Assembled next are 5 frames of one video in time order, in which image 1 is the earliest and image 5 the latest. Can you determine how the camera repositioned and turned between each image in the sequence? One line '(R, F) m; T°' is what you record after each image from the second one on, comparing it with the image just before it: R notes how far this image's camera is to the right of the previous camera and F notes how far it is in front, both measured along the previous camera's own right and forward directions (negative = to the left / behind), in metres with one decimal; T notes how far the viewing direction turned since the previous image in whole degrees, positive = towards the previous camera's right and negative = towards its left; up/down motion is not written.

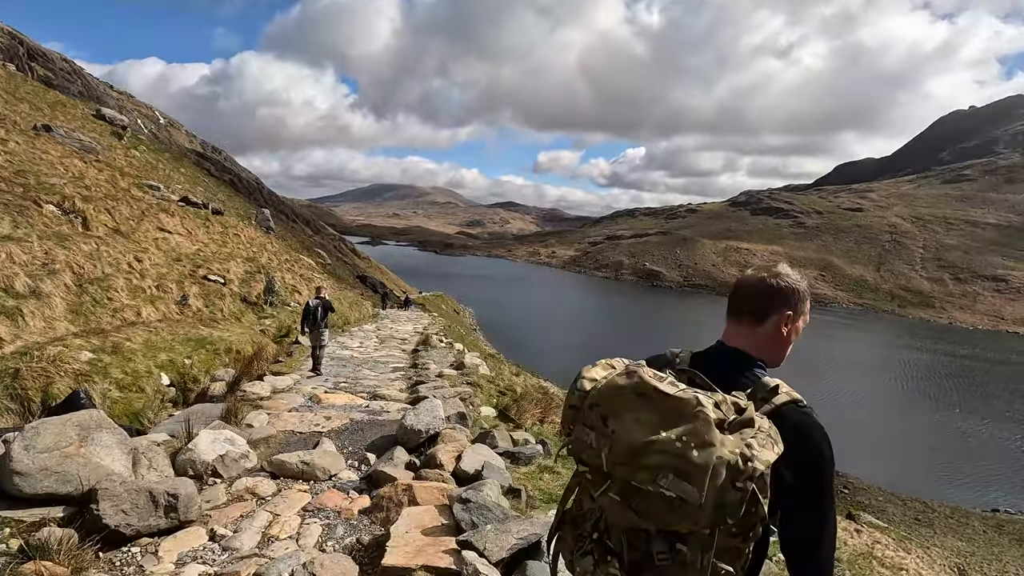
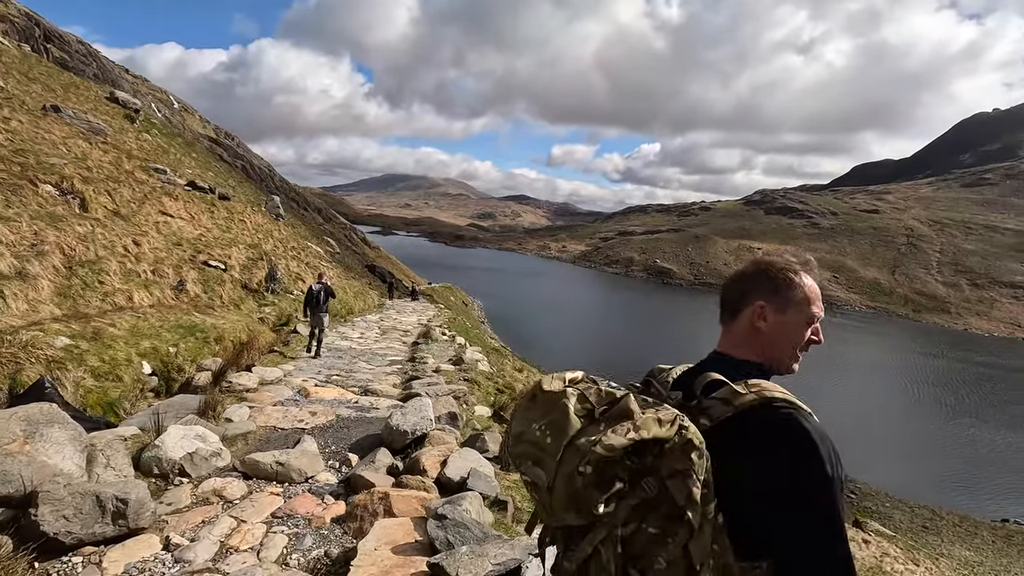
(+0.2, +0.5) m; -1°
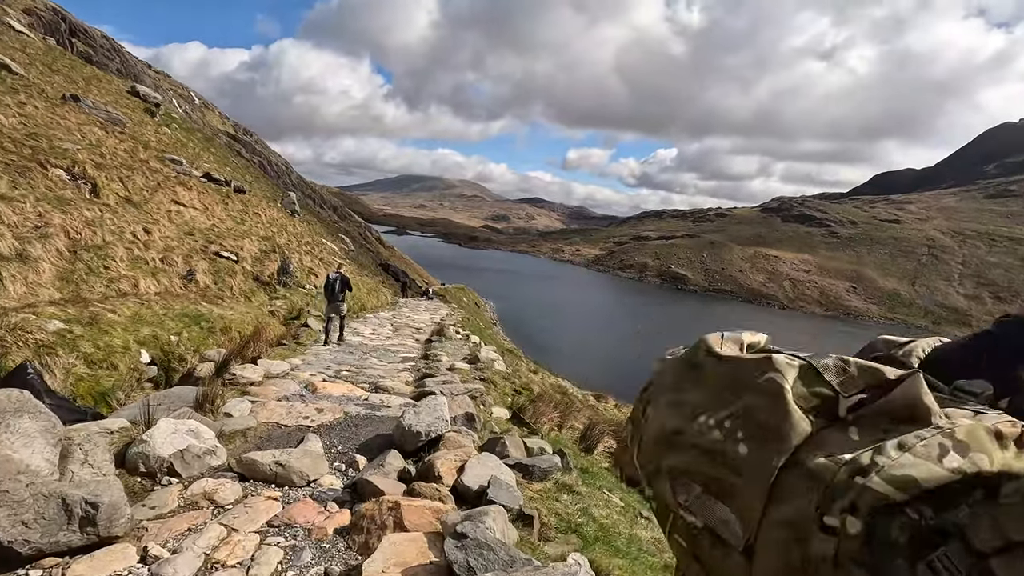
(-0.2, +0.7) m; -1°
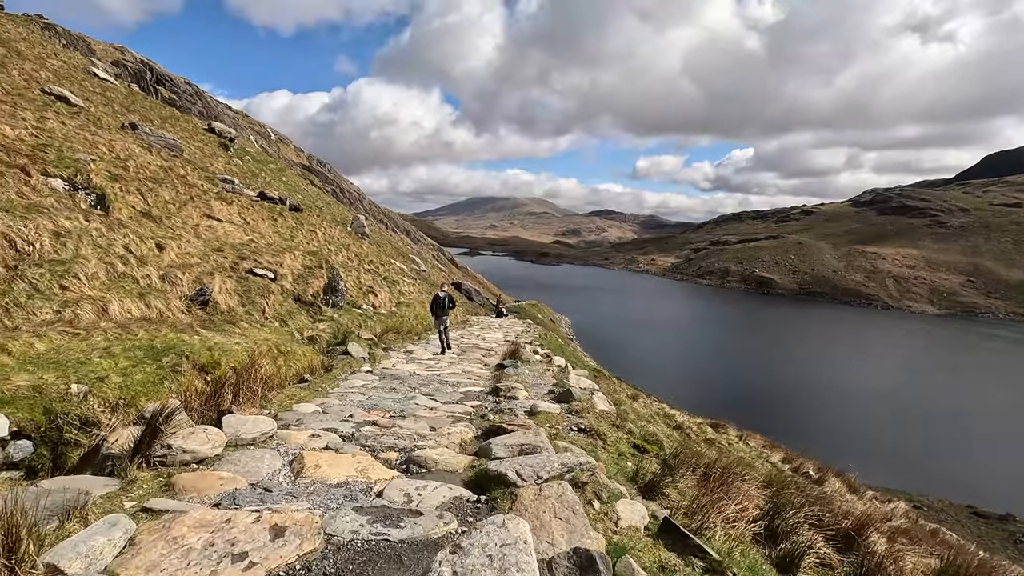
(-0.5, +4.4) m; -8°
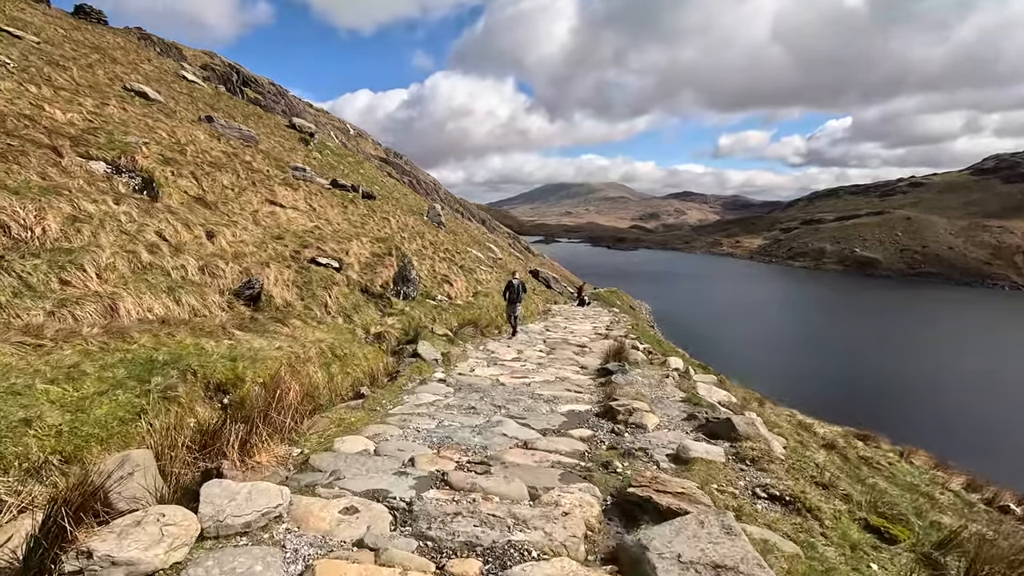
(-0.6, +2.8) m; -8°
